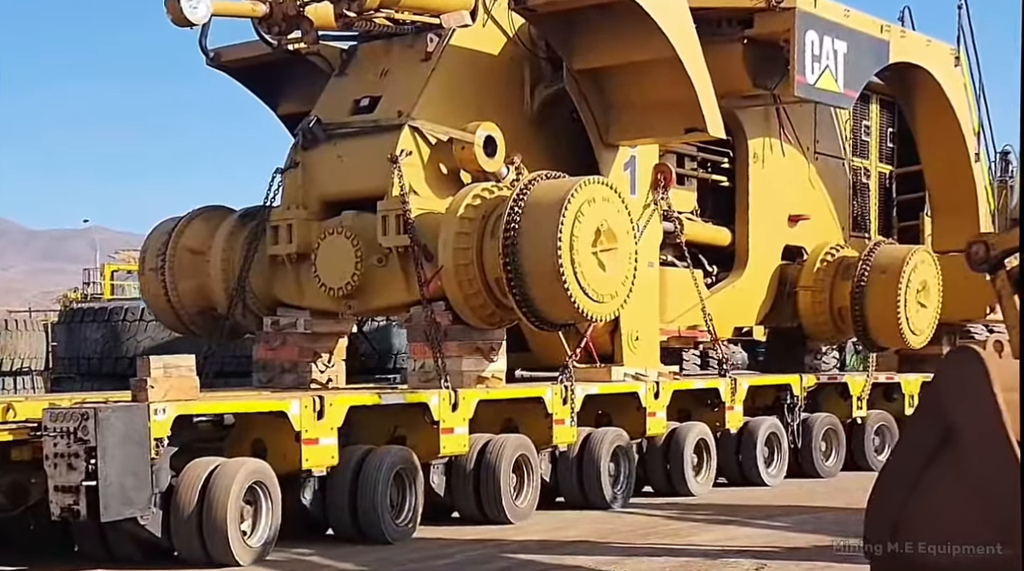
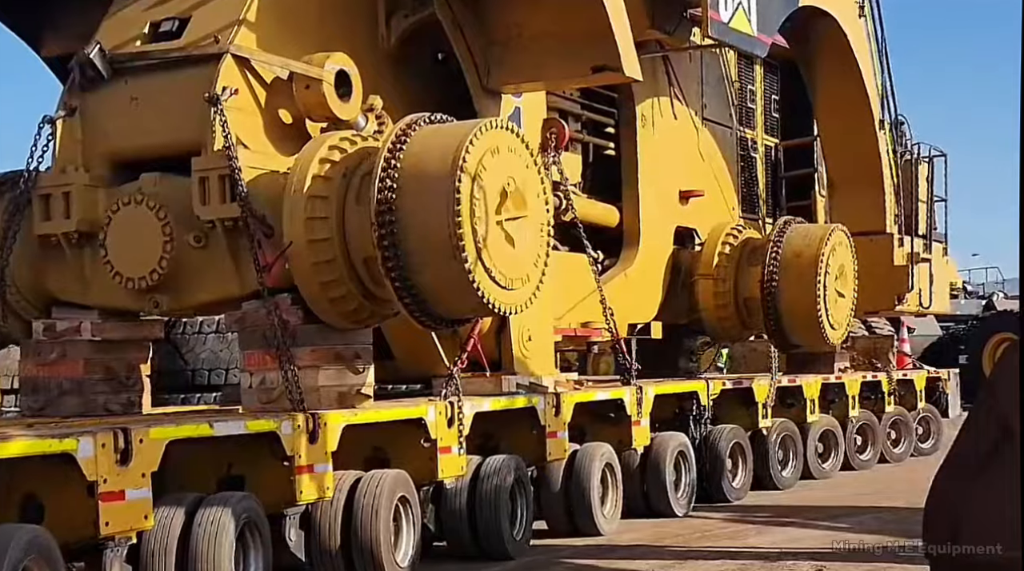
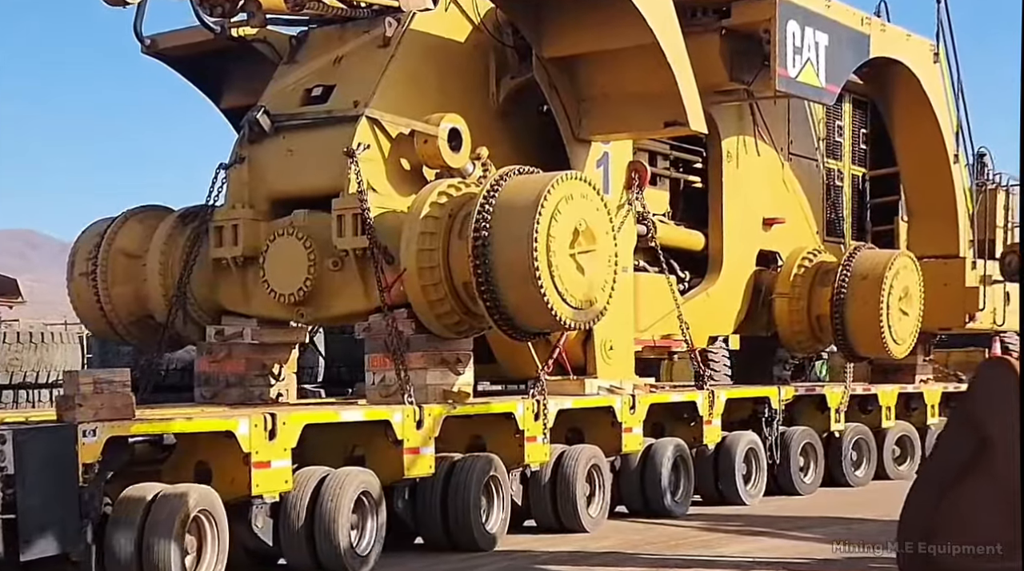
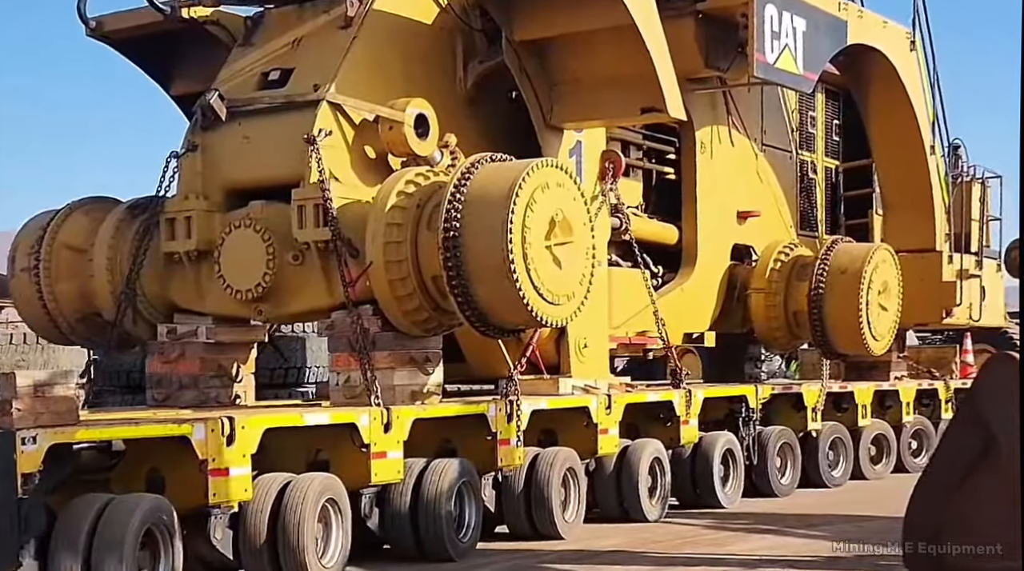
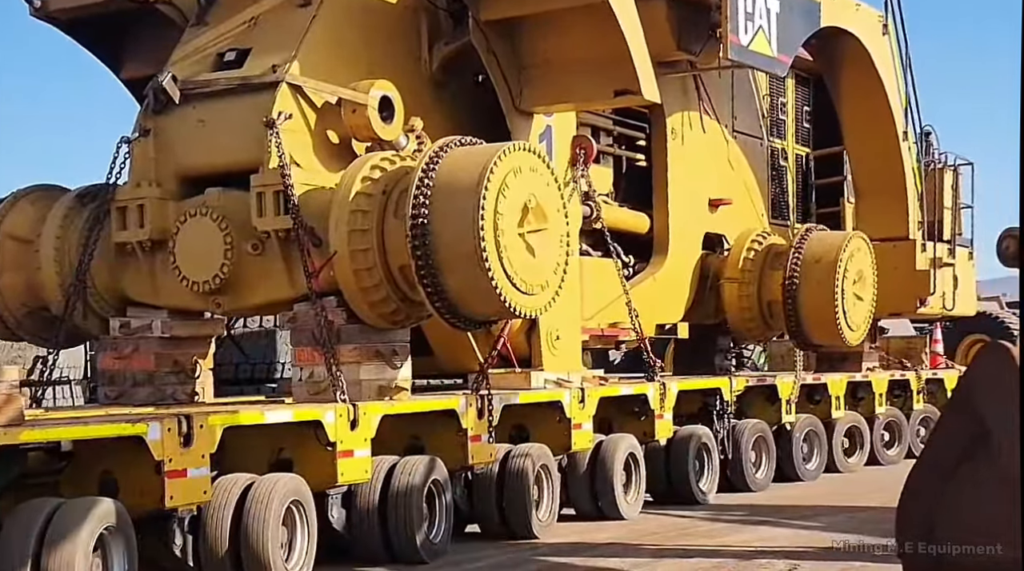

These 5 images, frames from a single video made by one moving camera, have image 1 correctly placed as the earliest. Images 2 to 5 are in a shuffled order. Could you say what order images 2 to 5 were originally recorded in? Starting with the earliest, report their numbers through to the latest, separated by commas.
3, 4, 5, 2
